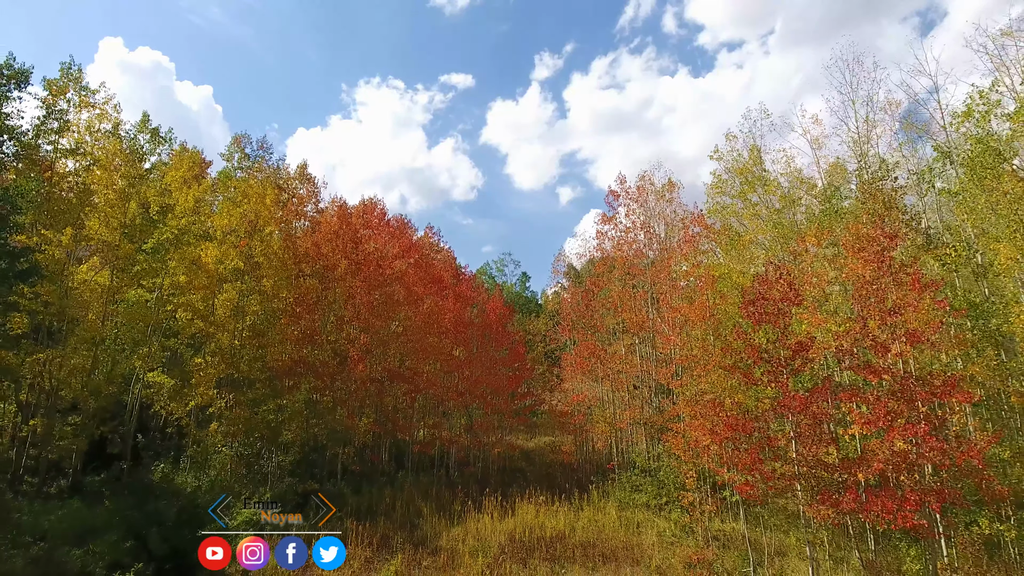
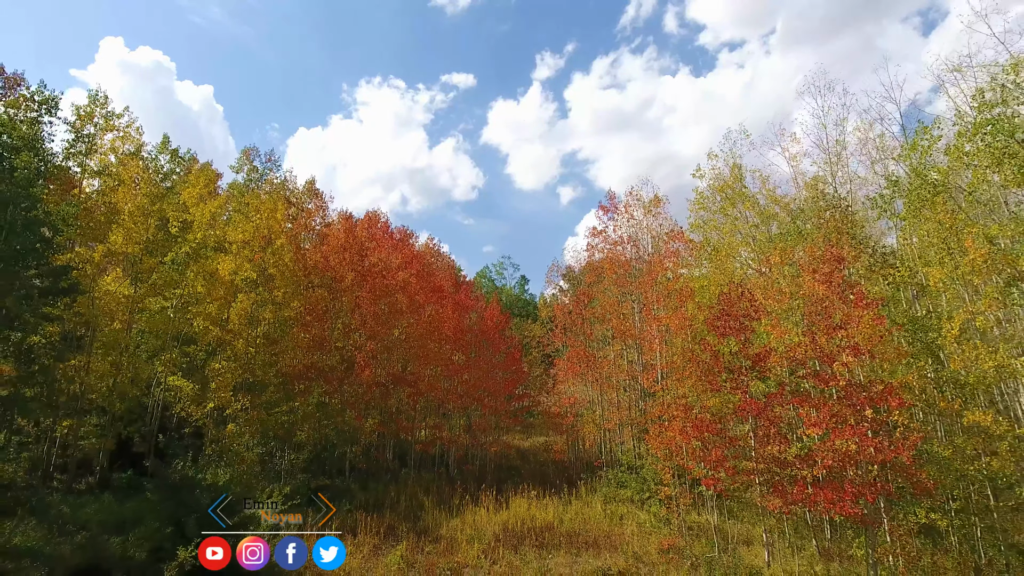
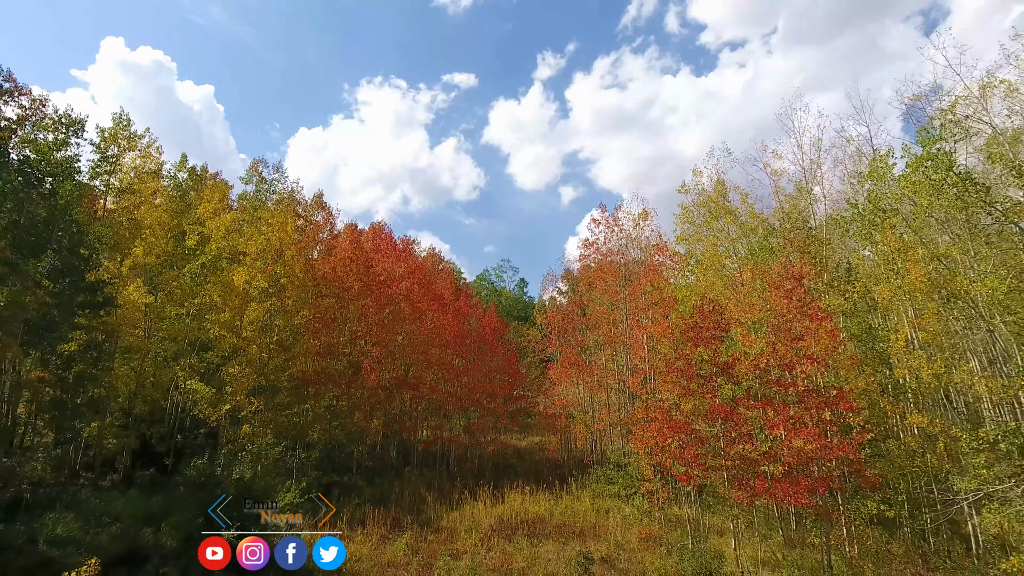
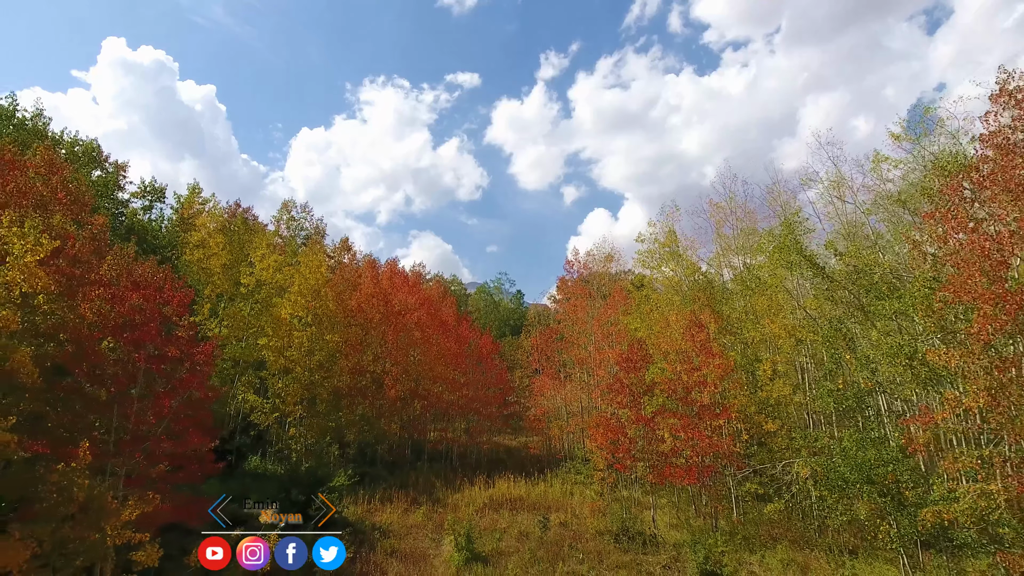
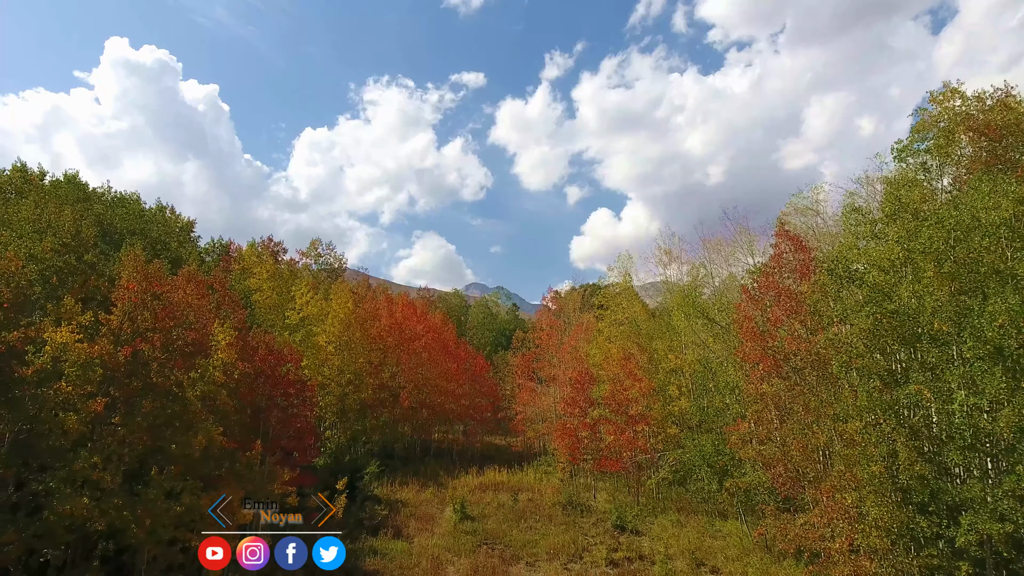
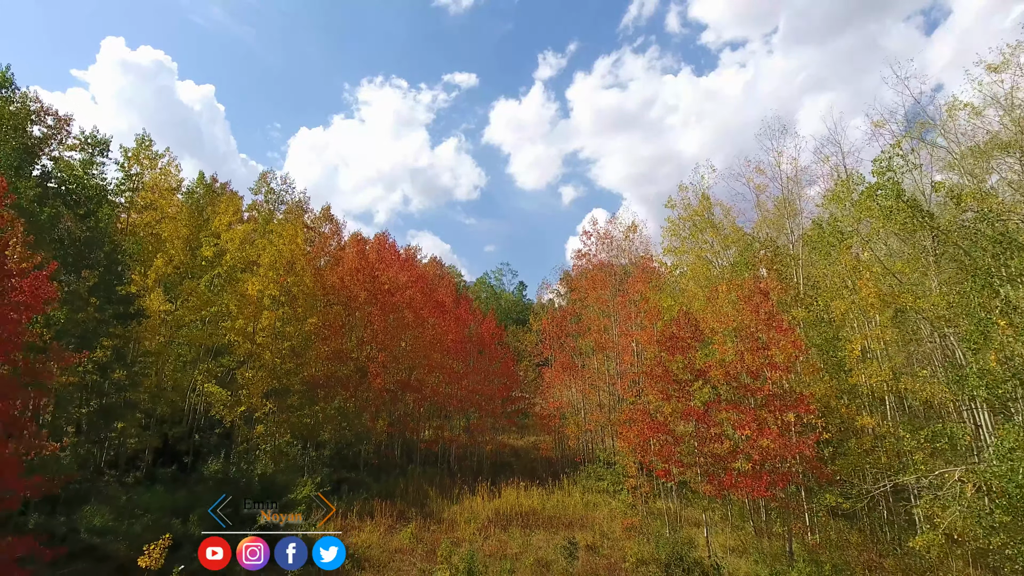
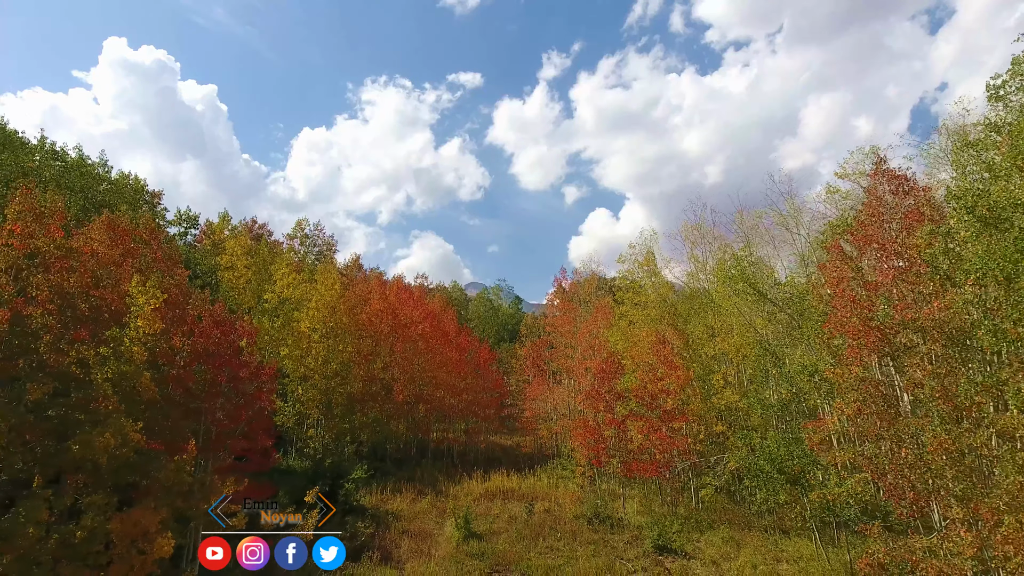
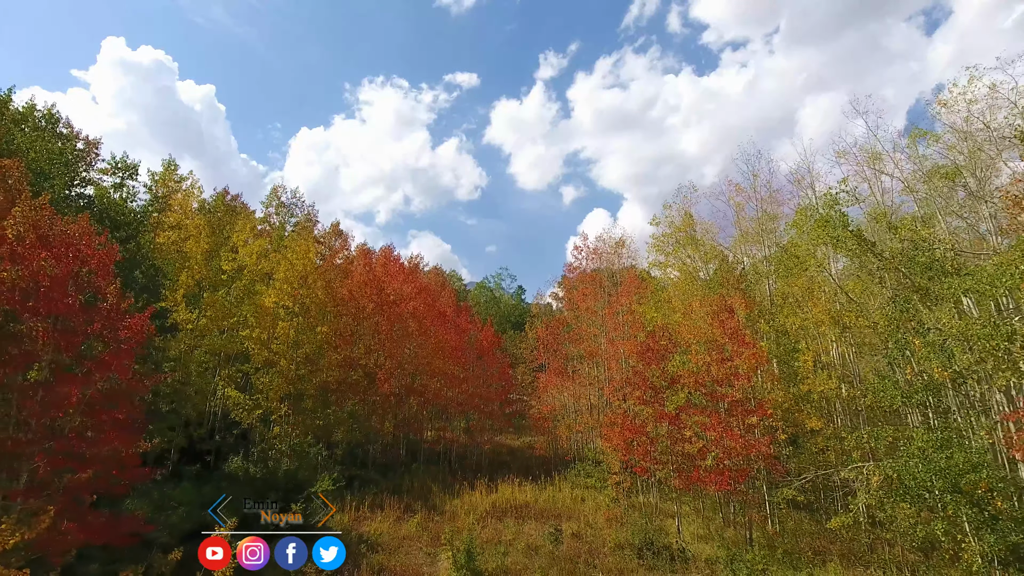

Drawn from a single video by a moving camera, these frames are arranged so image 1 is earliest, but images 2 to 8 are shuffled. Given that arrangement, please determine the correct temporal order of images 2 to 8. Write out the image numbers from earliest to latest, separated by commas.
2, 3, 6, 8, 4, 7, 5
